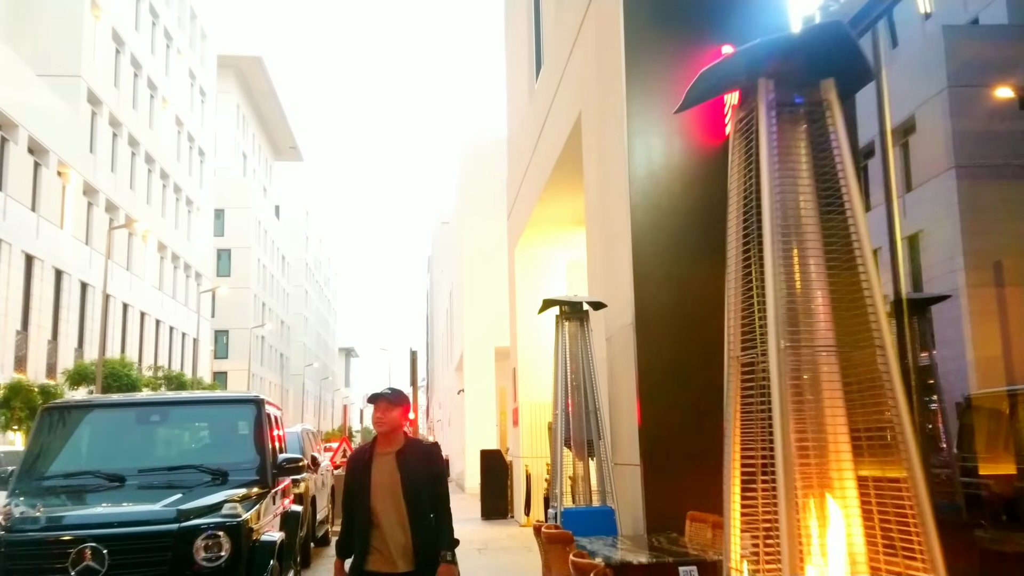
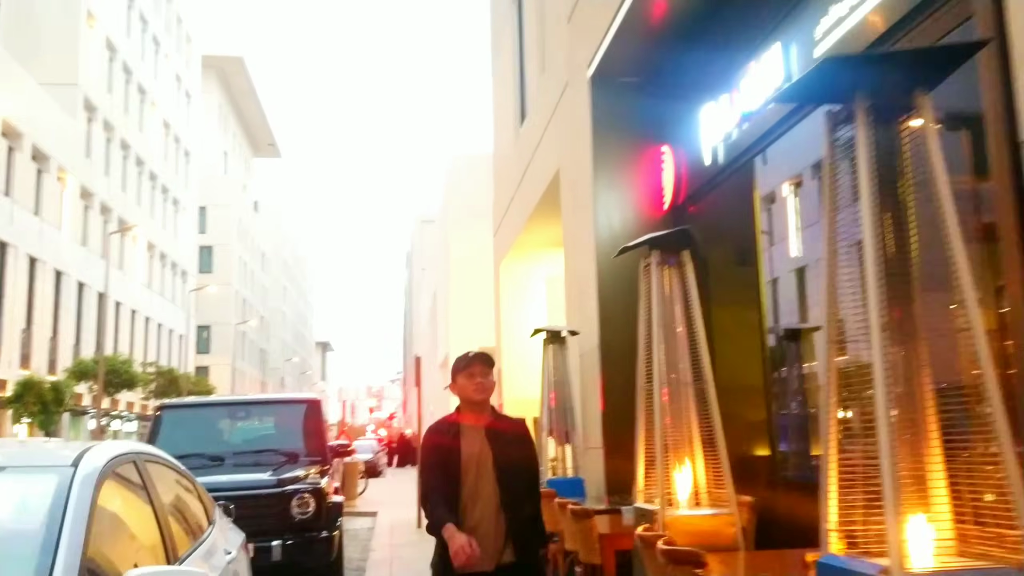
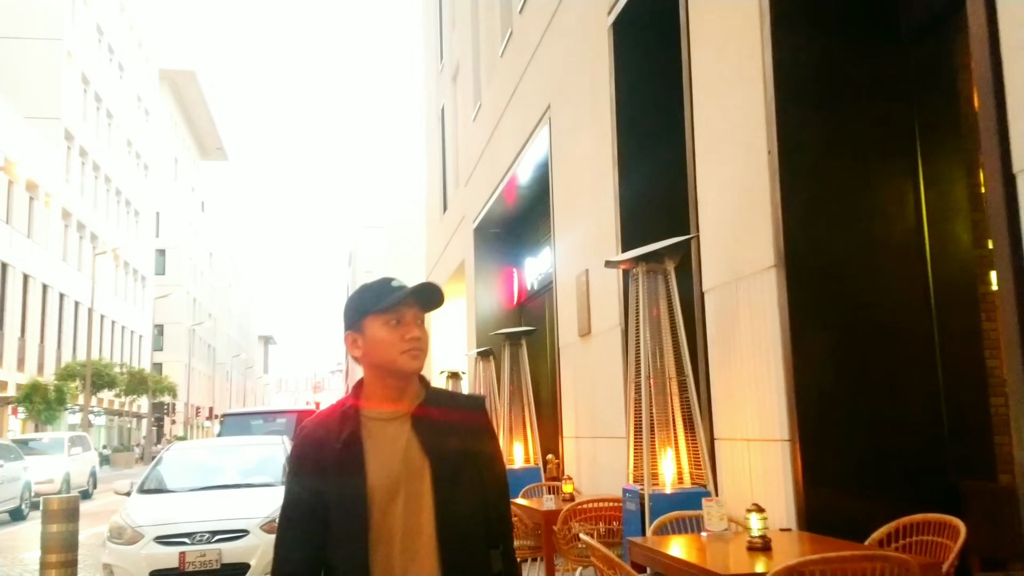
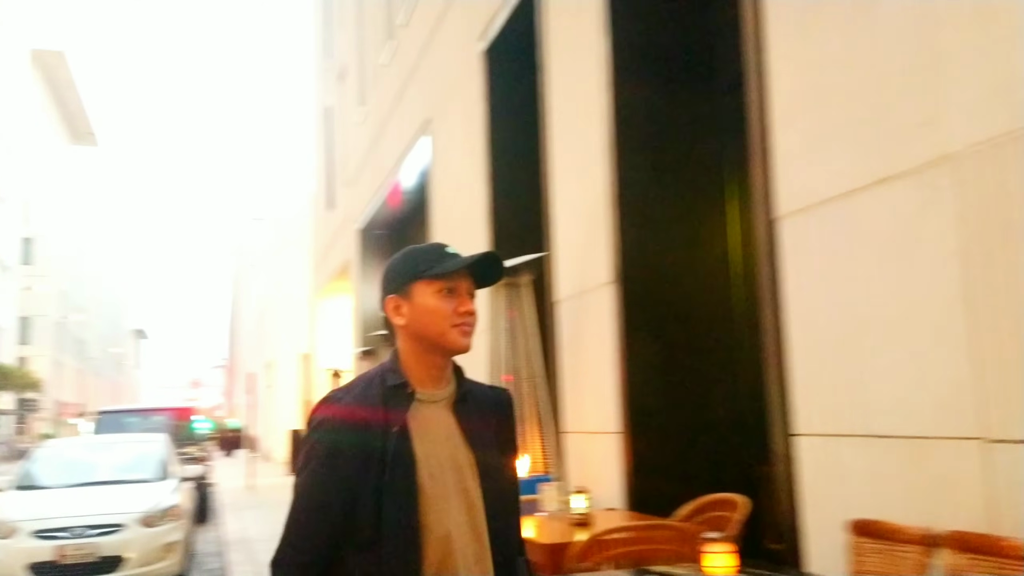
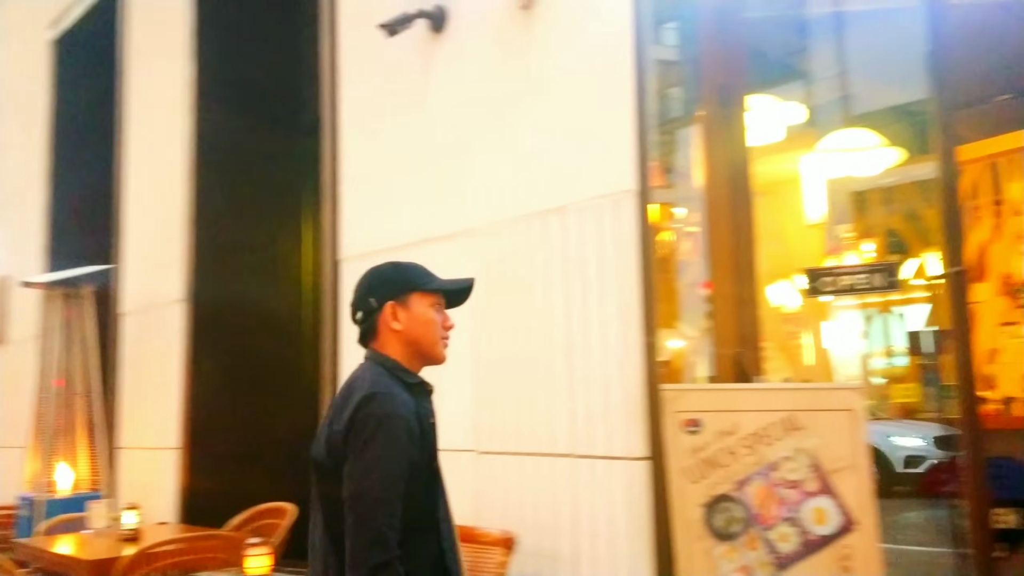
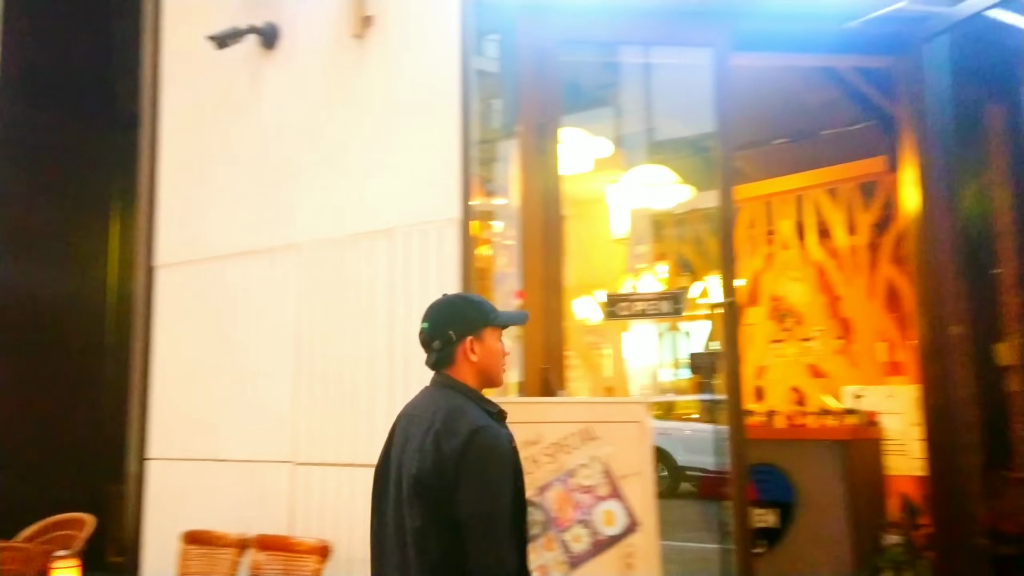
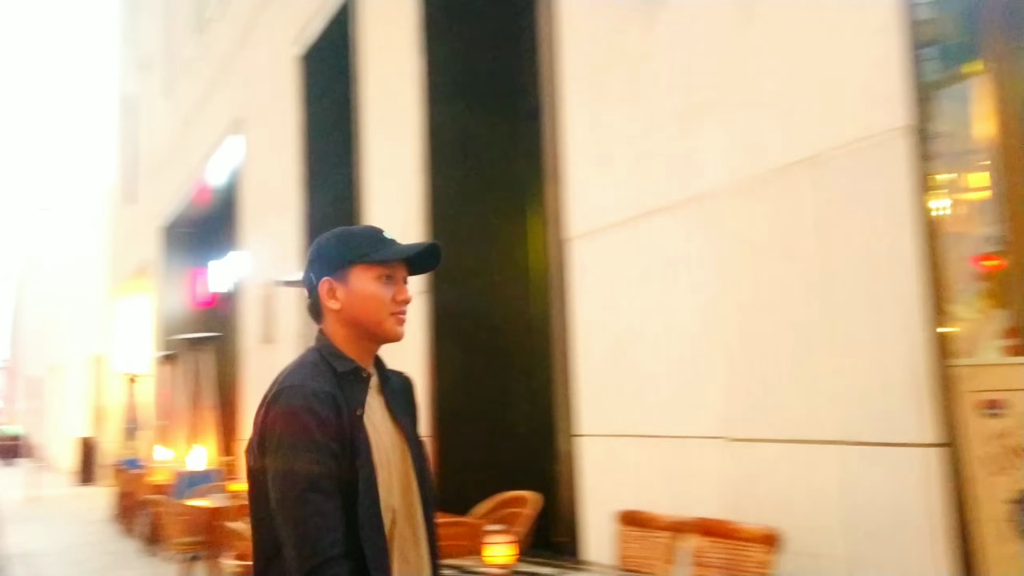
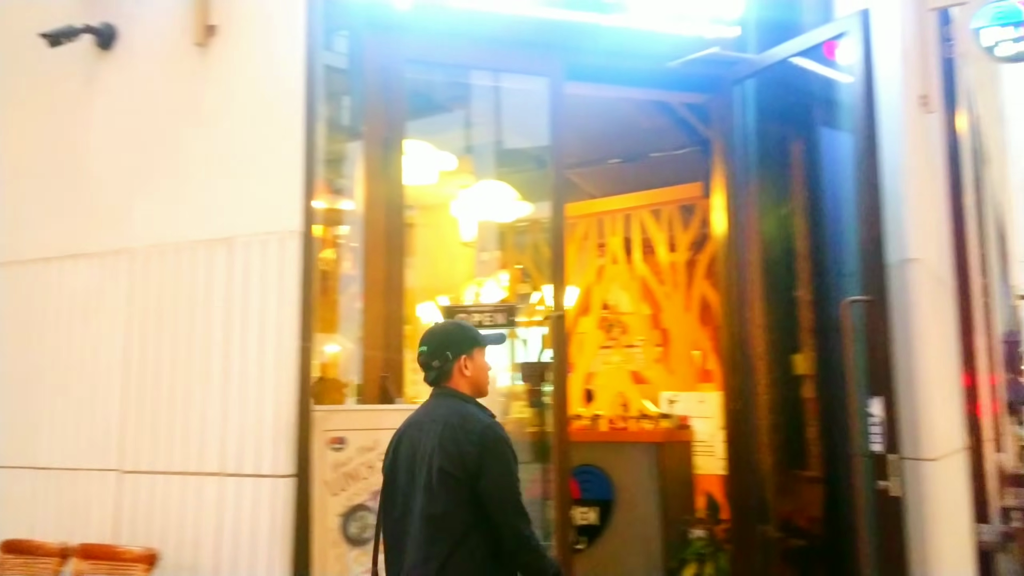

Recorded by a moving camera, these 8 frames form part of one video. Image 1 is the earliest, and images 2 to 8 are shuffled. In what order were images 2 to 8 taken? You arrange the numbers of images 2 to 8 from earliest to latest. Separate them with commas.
2, 3, 4, 7, 5, 6, 8
